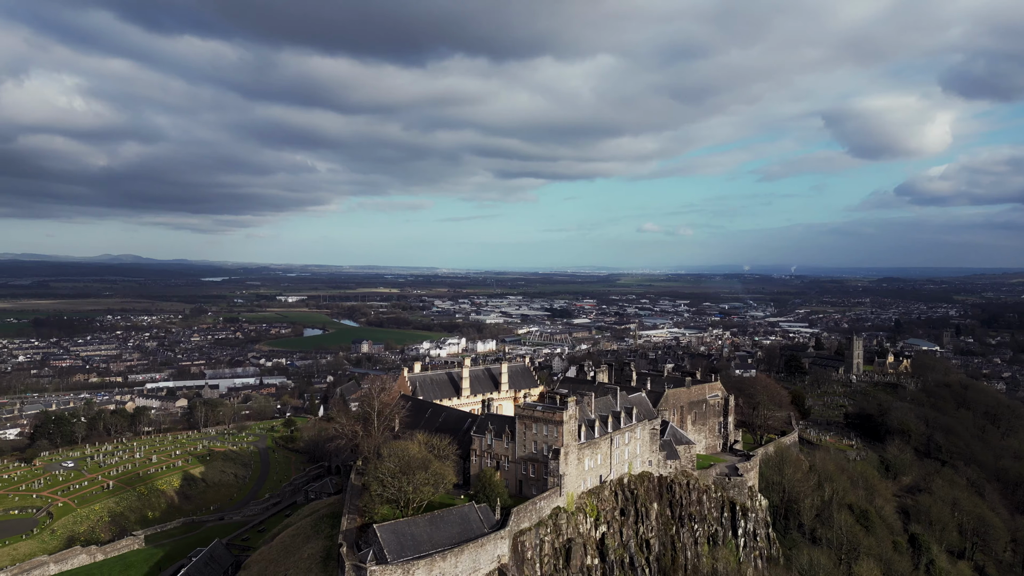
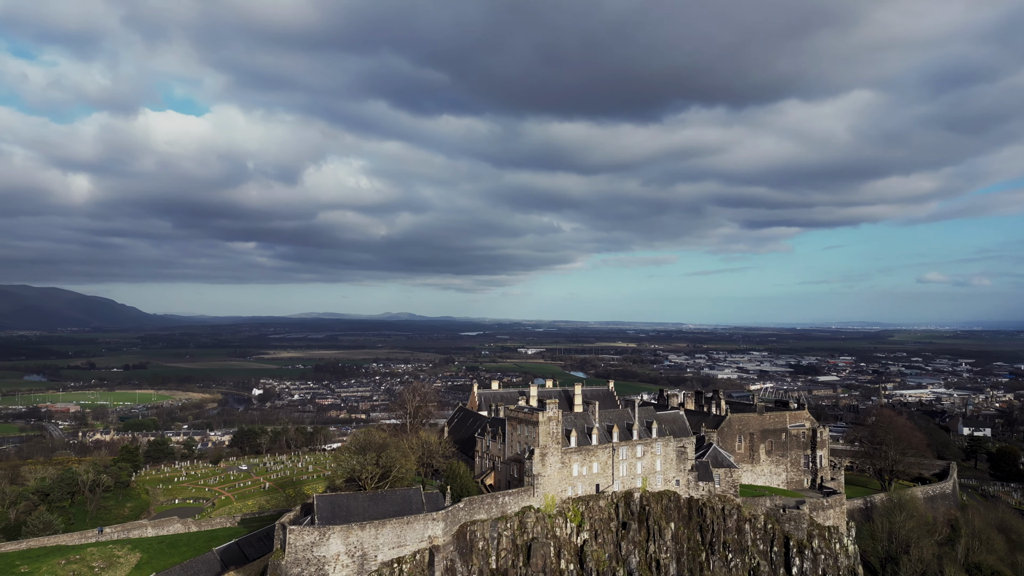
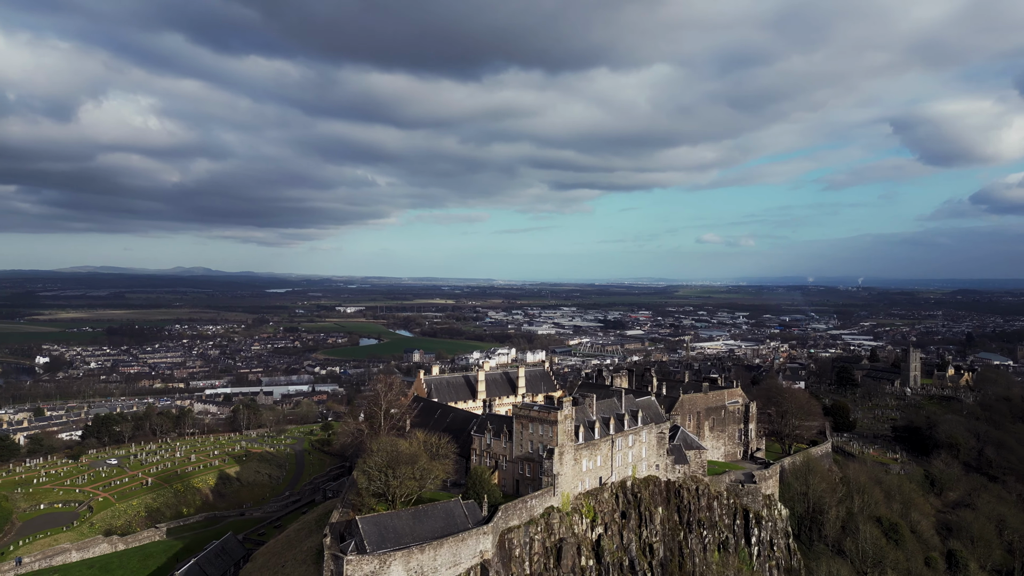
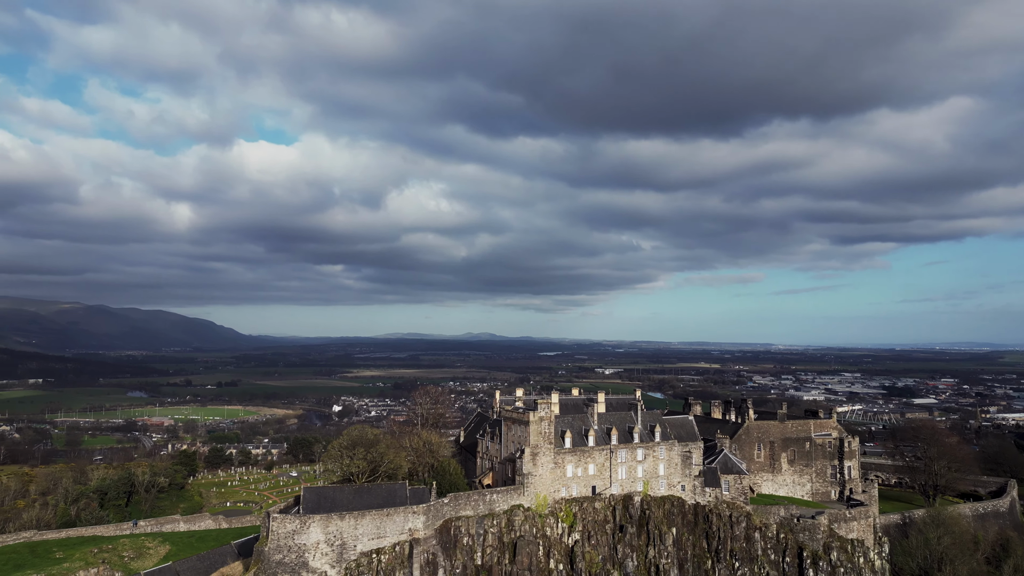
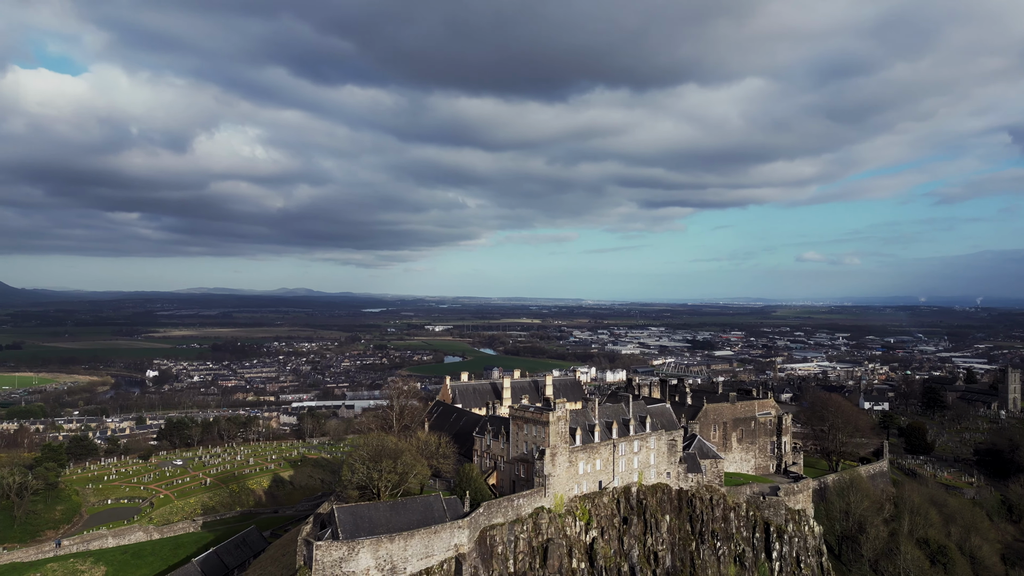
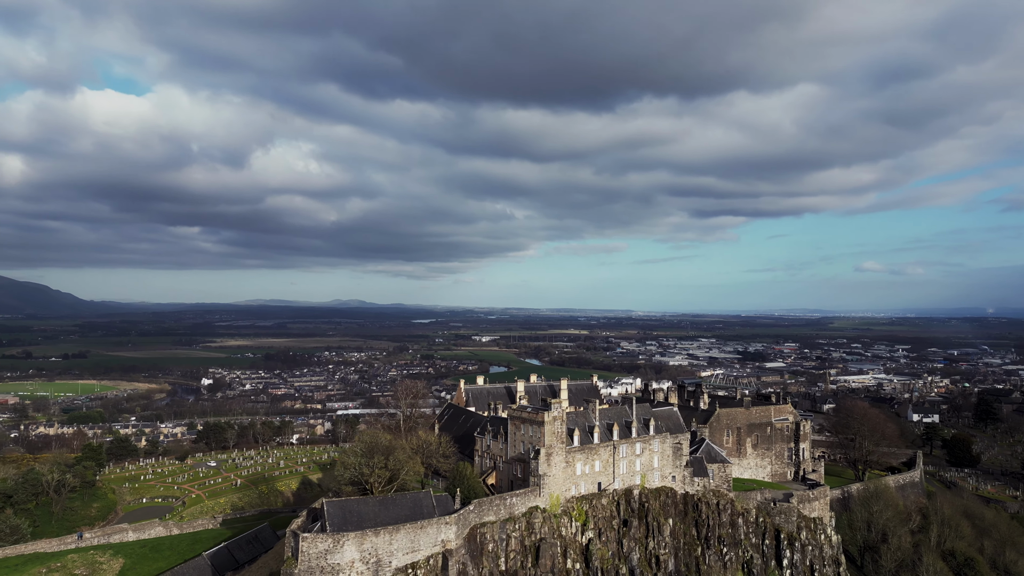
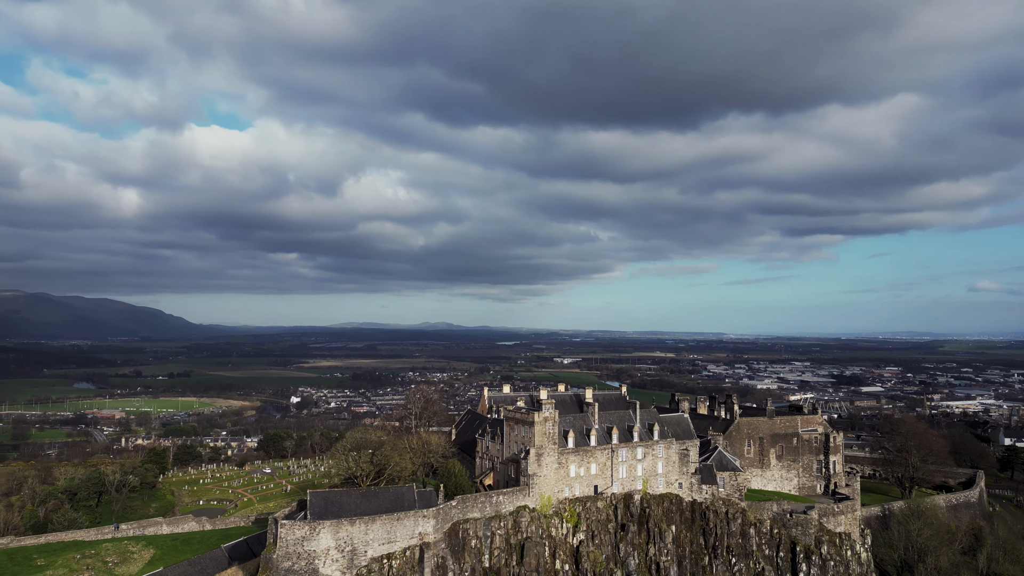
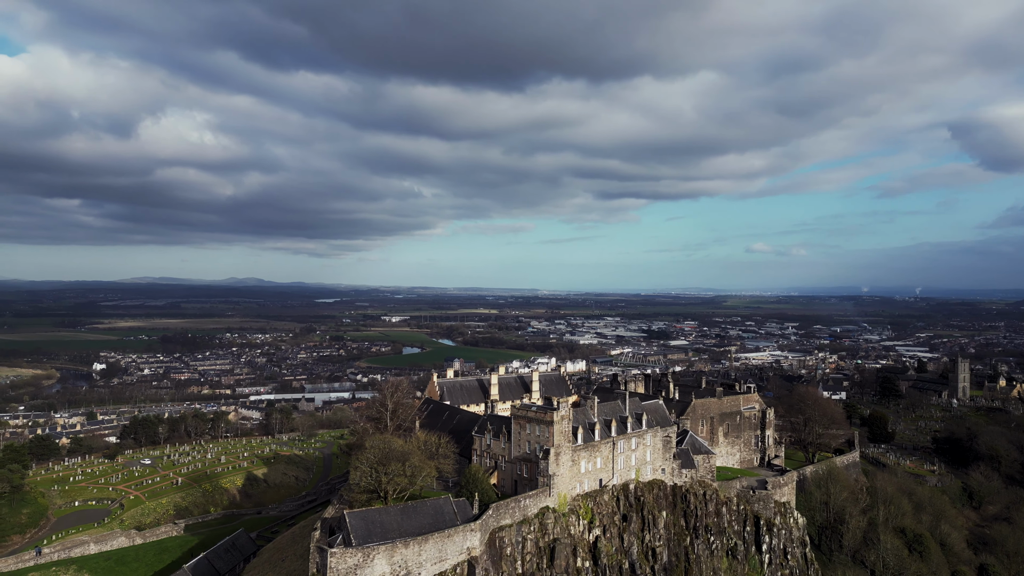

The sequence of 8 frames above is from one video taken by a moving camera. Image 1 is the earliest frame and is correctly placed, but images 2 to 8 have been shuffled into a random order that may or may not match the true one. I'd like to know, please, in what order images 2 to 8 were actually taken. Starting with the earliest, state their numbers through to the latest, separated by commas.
3, 8, 5, 6, 2, 7, 4
